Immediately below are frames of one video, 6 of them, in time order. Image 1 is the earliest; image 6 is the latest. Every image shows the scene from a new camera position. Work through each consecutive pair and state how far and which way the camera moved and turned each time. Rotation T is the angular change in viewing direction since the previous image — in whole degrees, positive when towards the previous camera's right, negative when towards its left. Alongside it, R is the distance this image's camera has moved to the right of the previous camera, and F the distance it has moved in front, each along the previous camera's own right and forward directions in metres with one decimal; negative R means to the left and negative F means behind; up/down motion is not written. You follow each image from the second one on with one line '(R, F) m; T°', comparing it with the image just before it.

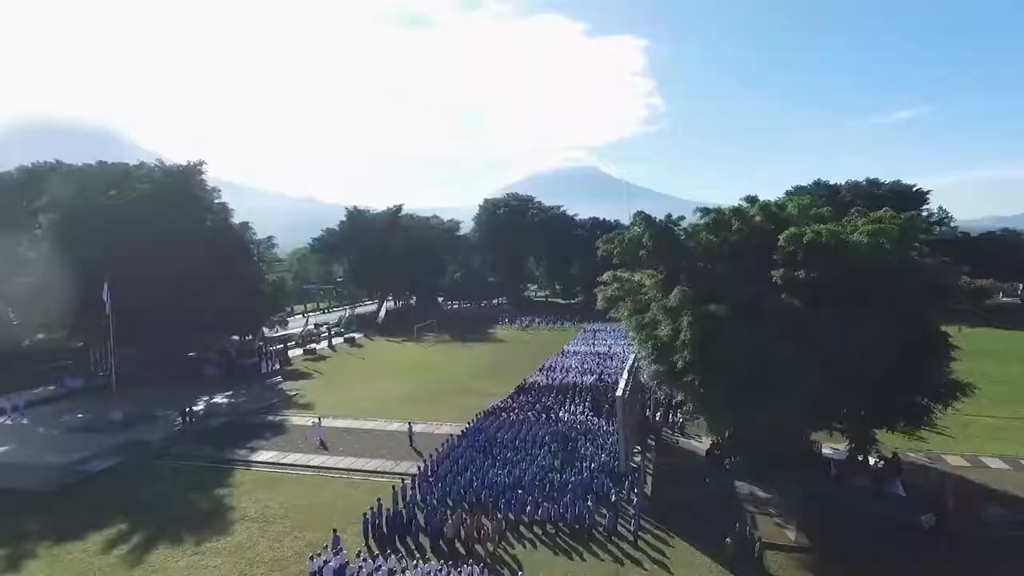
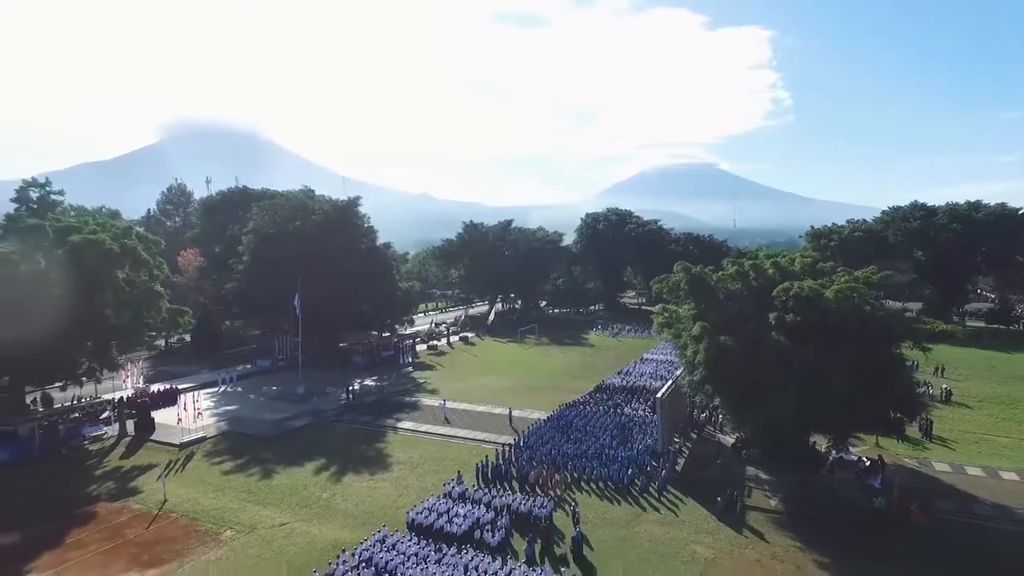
(+1.3, -6.5) m; -10°
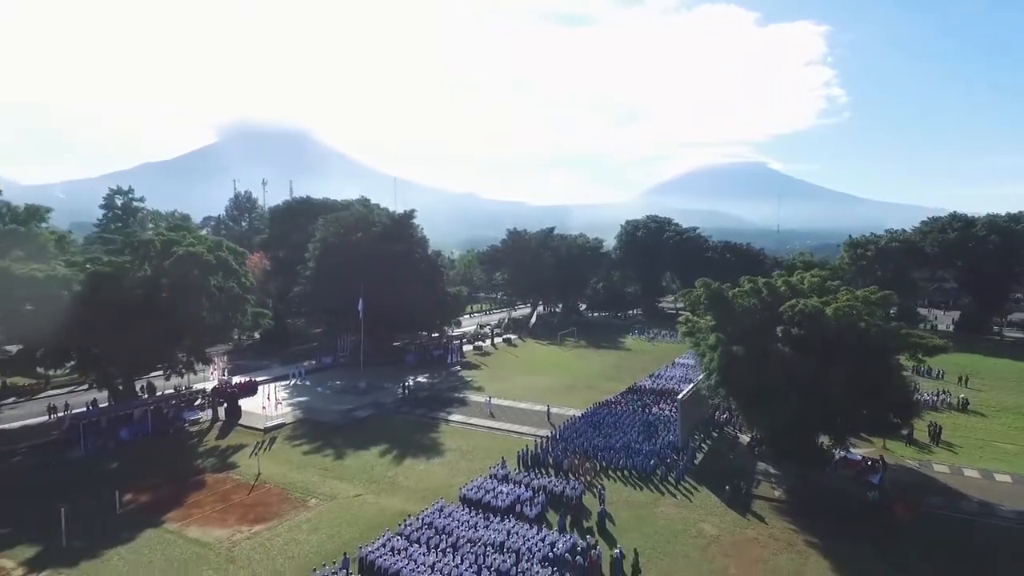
(+0.2, -3.3) m; -4°
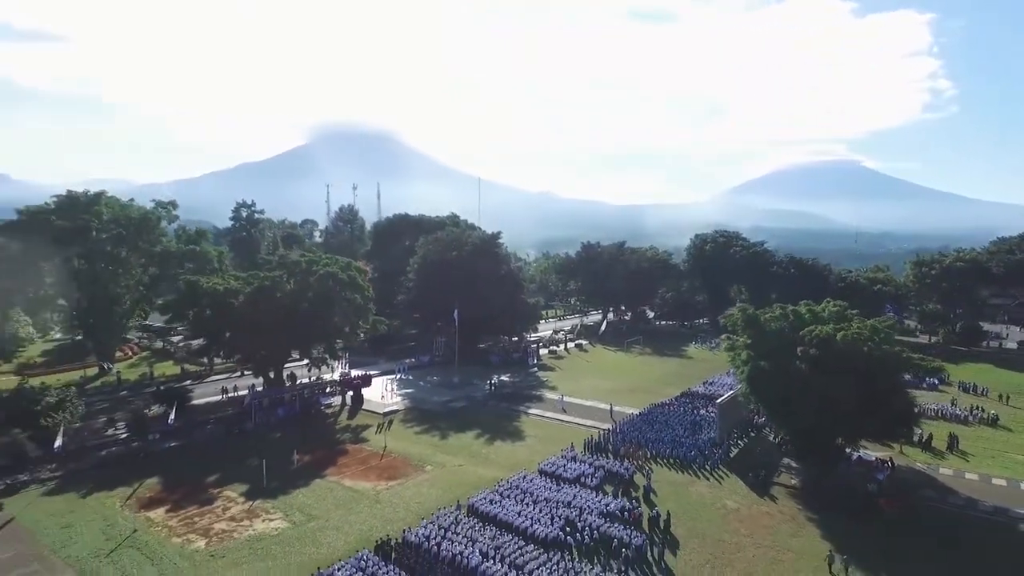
(+0.2, -6.4) m; -7°
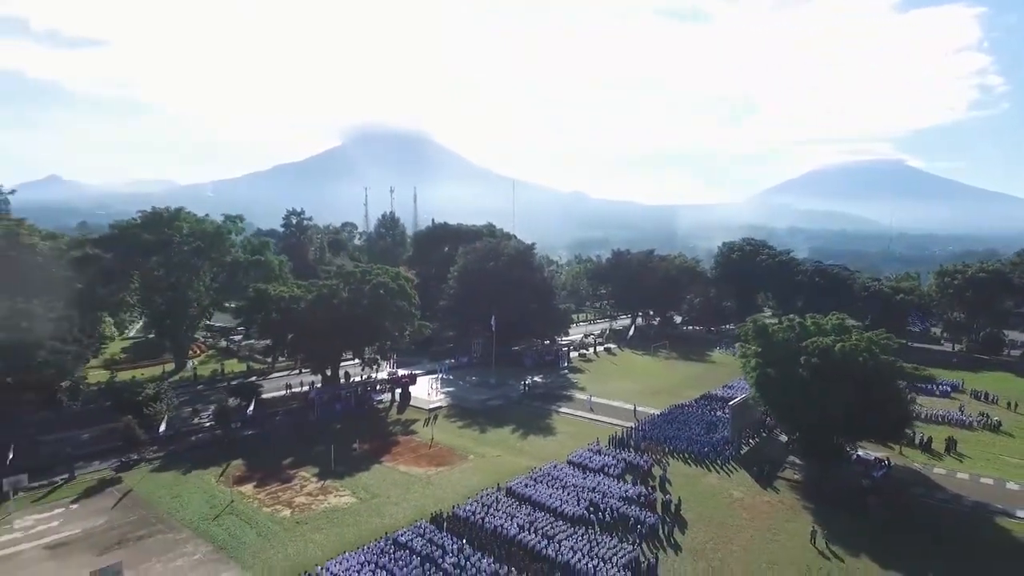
(-0.1, -3.9) m; -3°
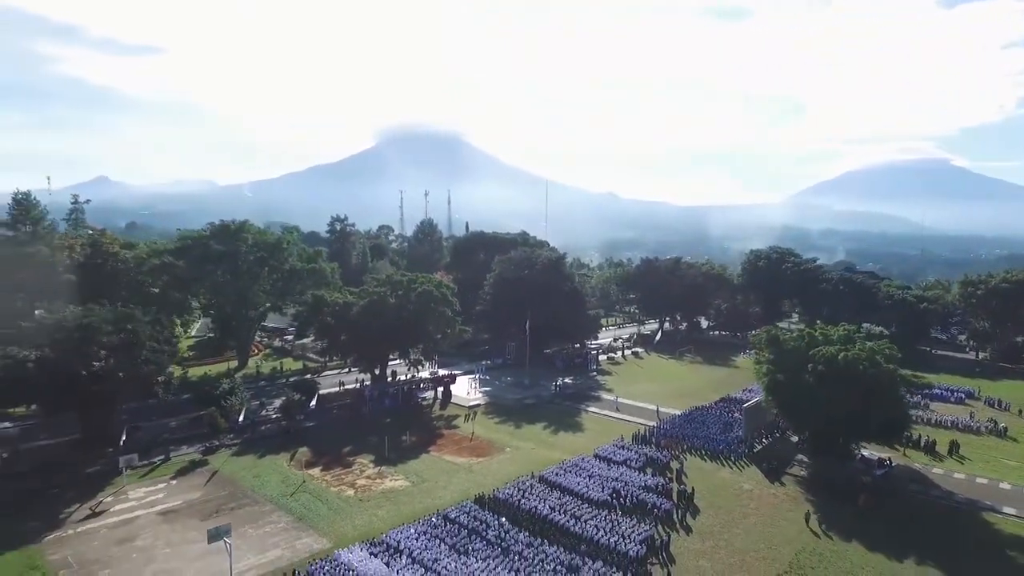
(-0.1, -3.8) m; -3°
